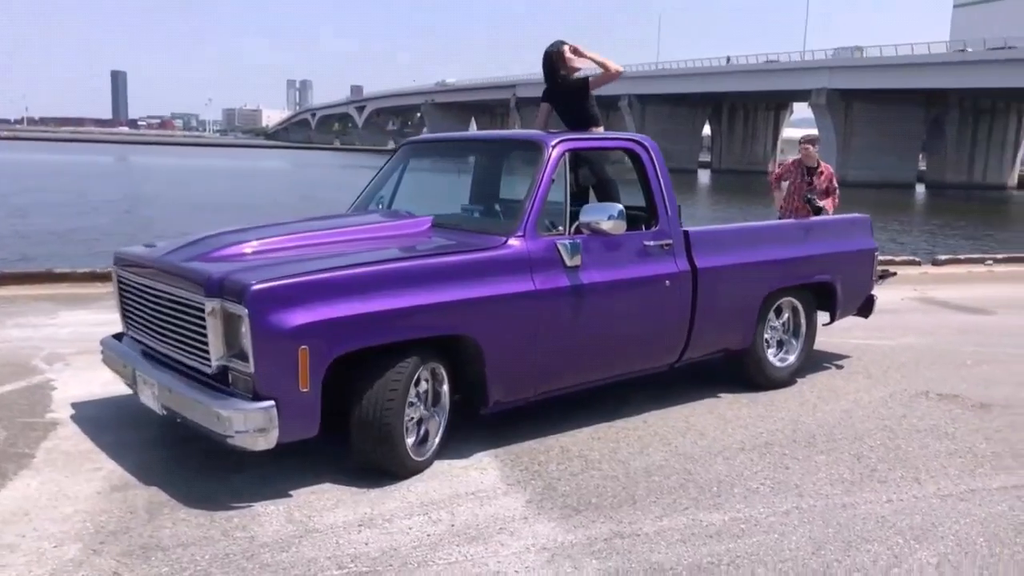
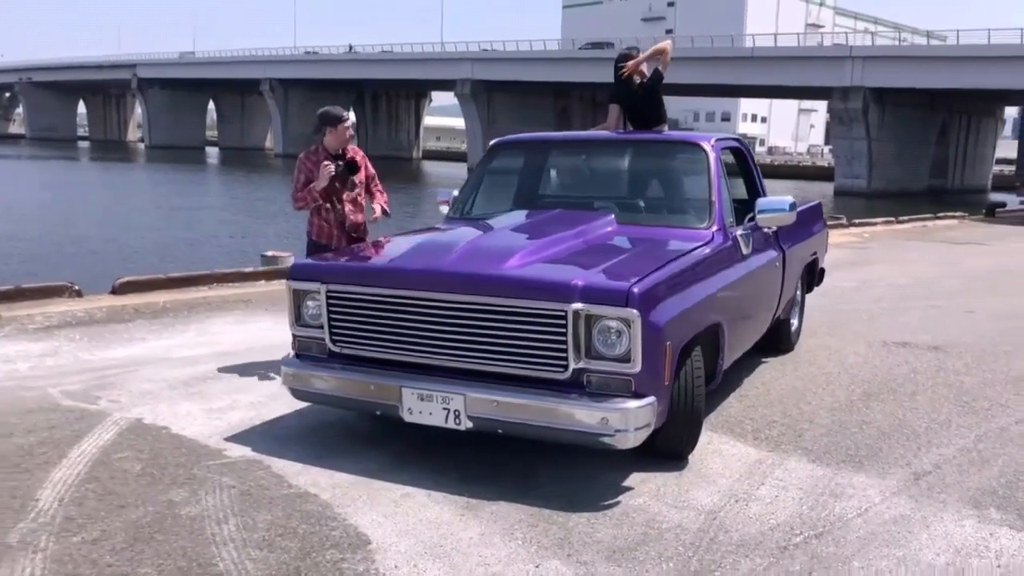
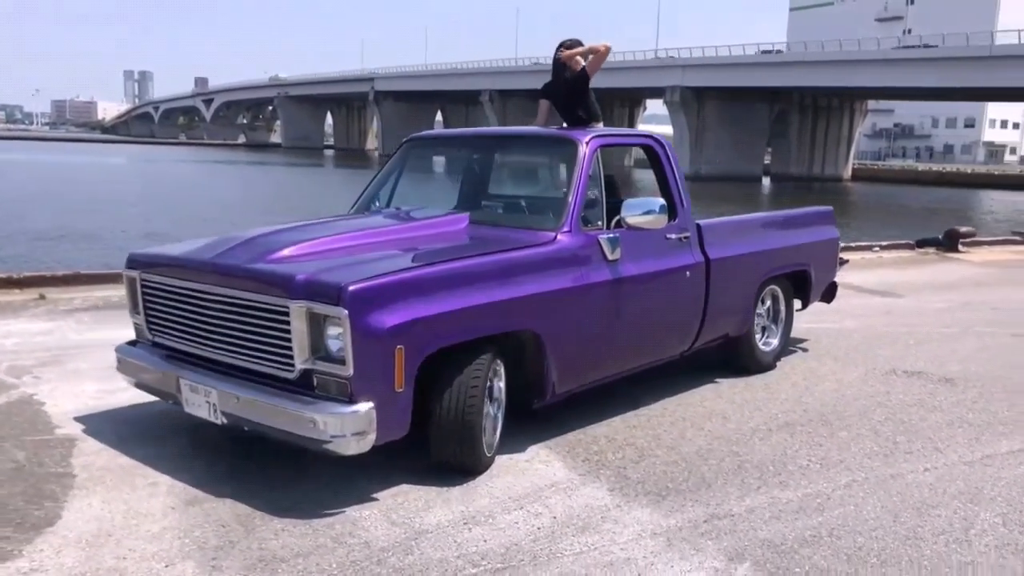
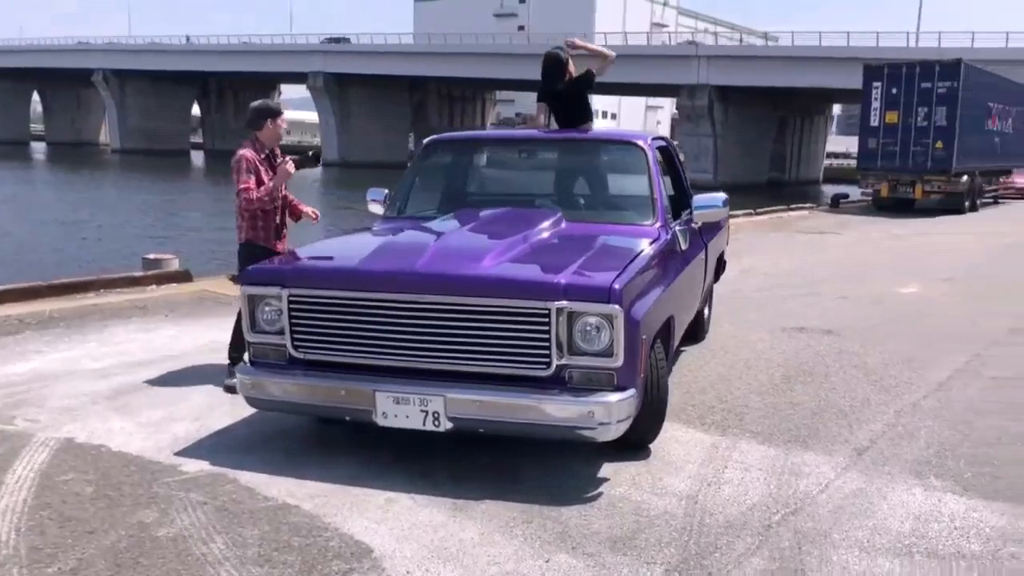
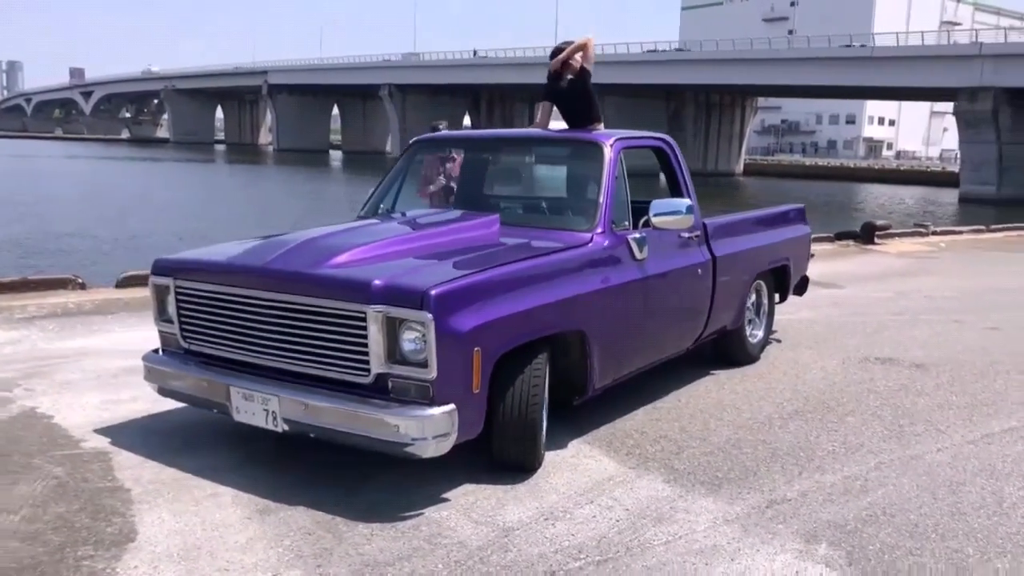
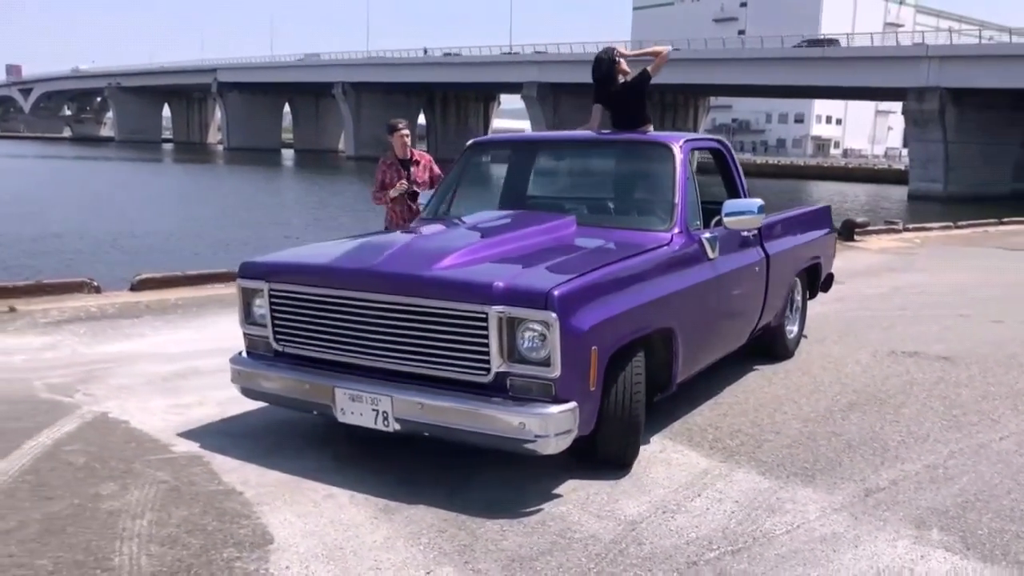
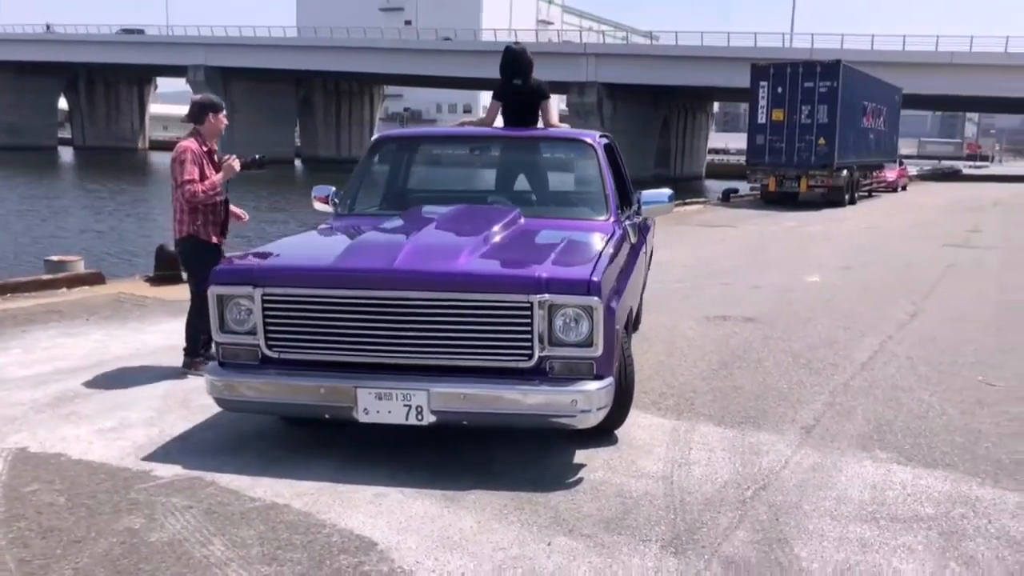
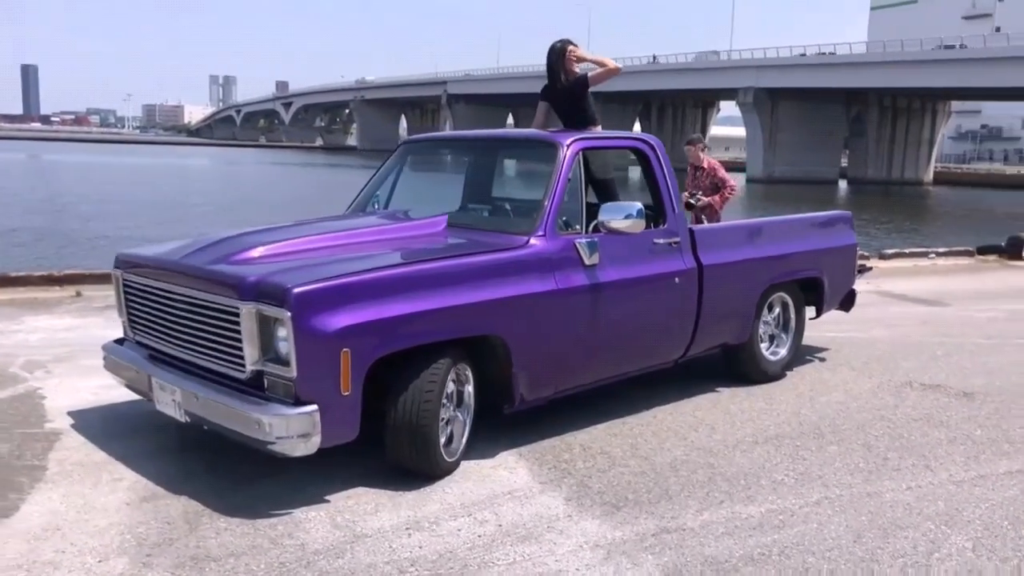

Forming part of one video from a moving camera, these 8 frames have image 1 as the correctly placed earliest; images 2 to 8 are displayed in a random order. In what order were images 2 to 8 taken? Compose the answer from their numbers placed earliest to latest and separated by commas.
8, 3, 5, 6, 2, 4, 7
